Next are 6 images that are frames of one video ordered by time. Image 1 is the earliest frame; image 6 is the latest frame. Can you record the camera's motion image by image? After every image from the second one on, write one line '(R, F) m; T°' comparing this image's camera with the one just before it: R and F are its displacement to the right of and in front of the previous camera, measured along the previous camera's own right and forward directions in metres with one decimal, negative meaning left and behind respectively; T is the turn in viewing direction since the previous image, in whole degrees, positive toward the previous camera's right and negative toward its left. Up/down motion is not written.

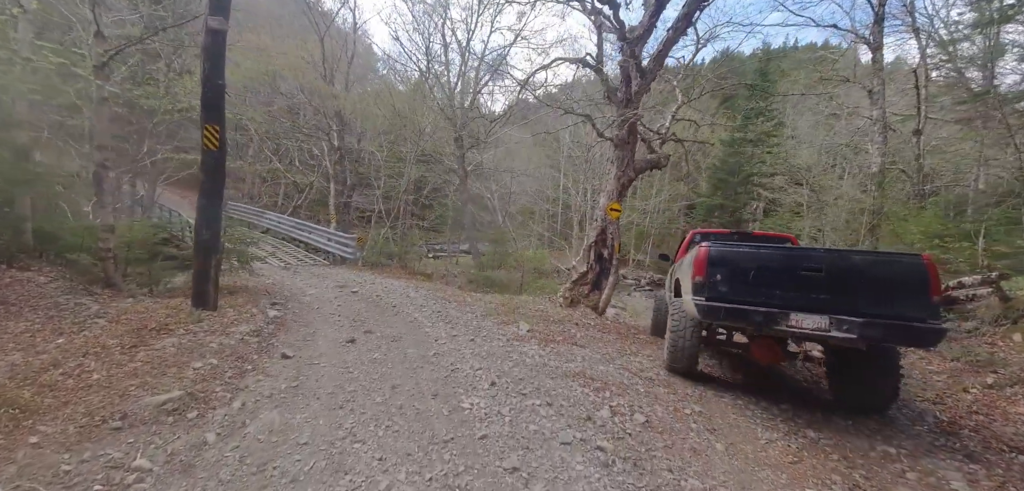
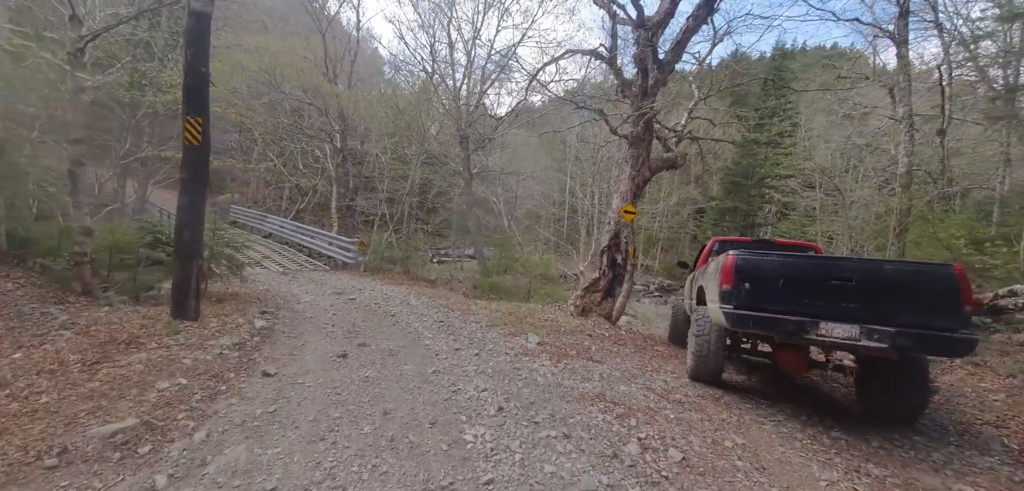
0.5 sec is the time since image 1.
(0.0, +0.5) m; -1°
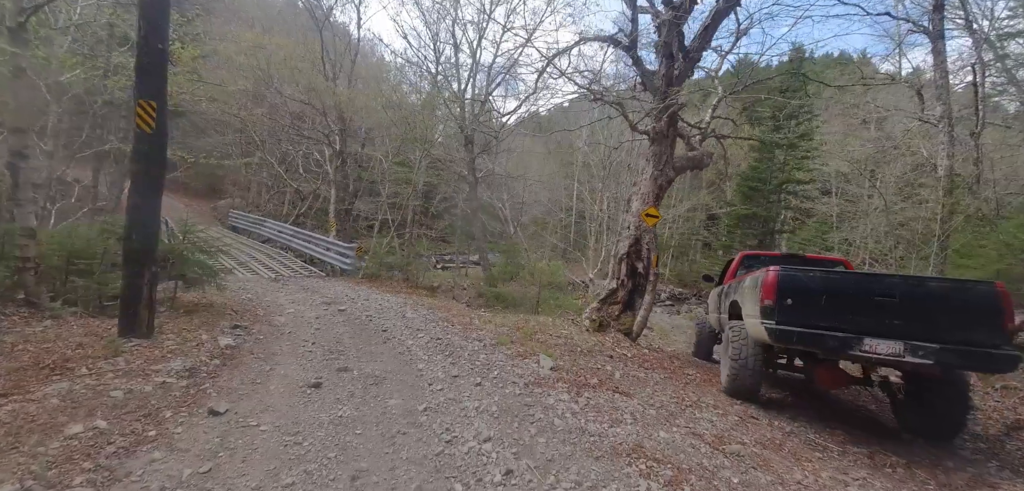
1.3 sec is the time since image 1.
(0.0, +0.8) m; -1°
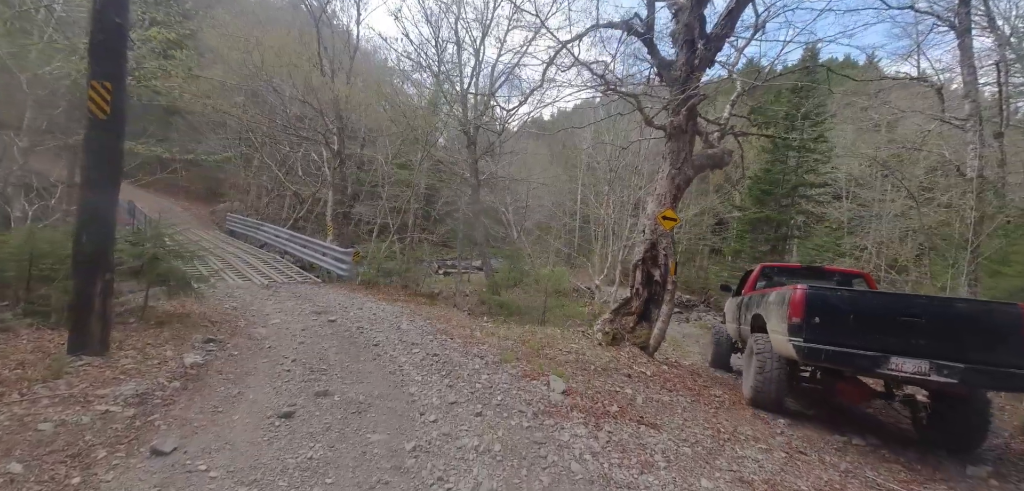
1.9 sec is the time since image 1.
(0.0, +0.5) m; 0°
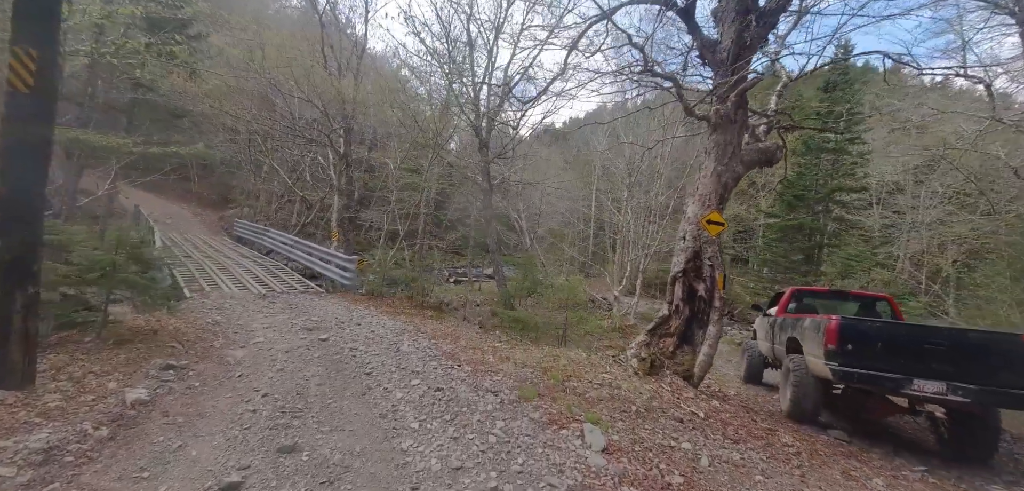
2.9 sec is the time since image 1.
(-0.1, +0.8) m; -1°
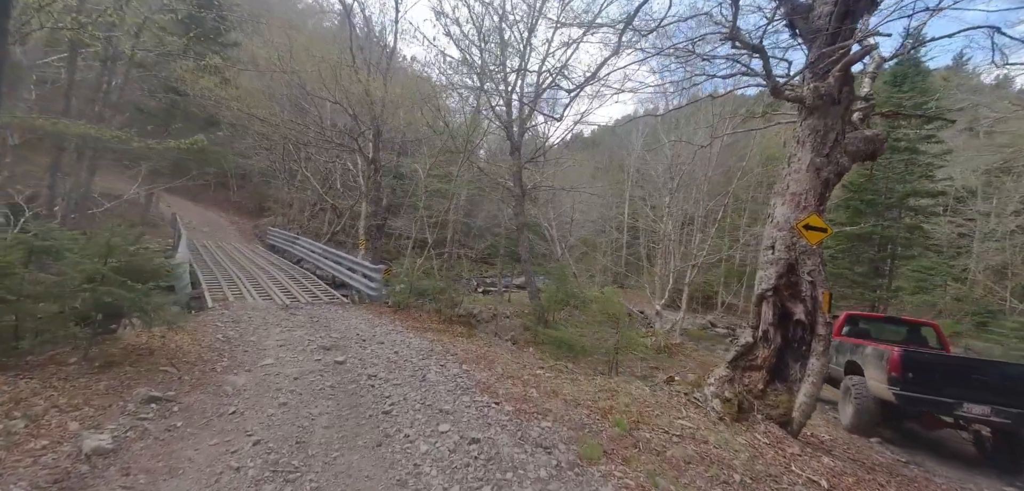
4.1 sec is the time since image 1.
(-0.2, +0.8) m; -4°
